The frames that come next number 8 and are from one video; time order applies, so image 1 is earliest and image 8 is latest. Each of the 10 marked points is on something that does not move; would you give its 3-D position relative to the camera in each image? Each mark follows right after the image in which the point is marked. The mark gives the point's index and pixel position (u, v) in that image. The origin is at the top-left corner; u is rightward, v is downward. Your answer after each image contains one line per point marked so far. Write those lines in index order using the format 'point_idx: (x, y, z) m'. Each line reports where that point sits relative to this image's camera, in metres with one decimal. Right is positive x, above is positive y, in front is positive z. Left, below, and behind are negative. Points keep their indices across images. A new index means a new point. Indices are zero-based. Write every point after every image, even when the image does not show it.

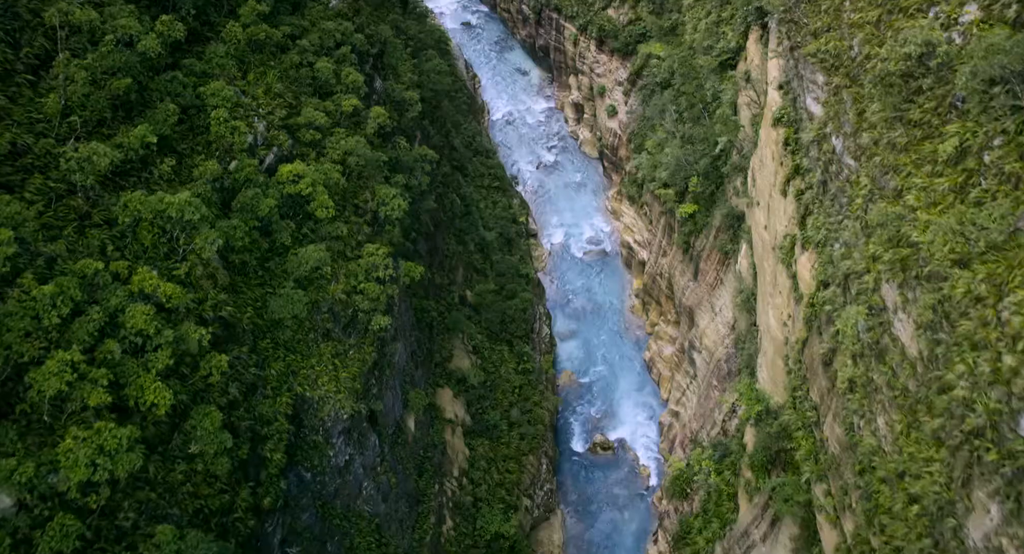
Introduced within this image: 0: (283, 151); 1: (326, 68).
0: (-4.3, +2.3, +15.0) m
1: (-3.8, +4.3, +16.4) m
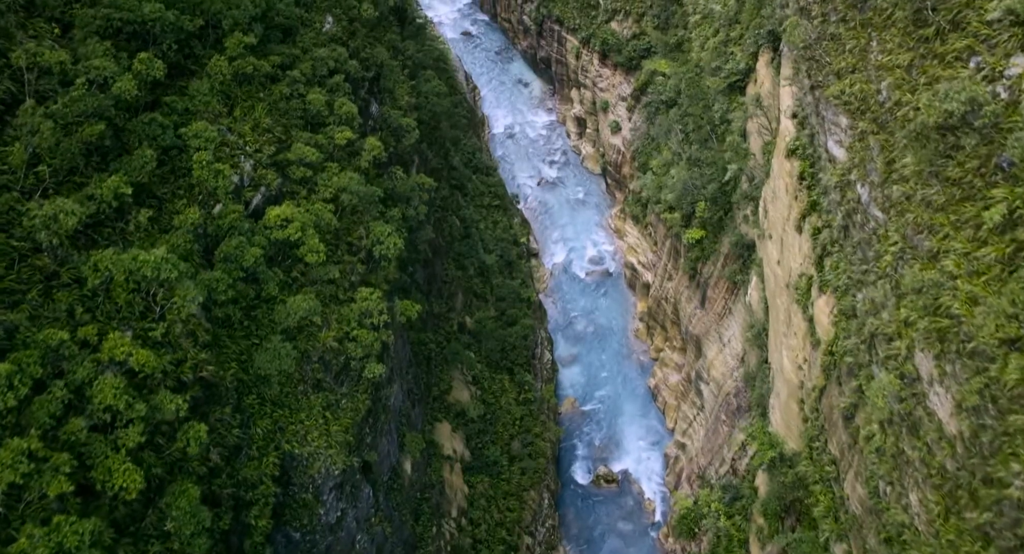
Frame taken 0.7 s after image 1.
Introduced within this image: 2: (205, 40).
0: (-4.3, +1.5, +14.1) m
1: (-3.8, +3.4, +15.6) m
2: (-5.6, +4.2, +14.6) m
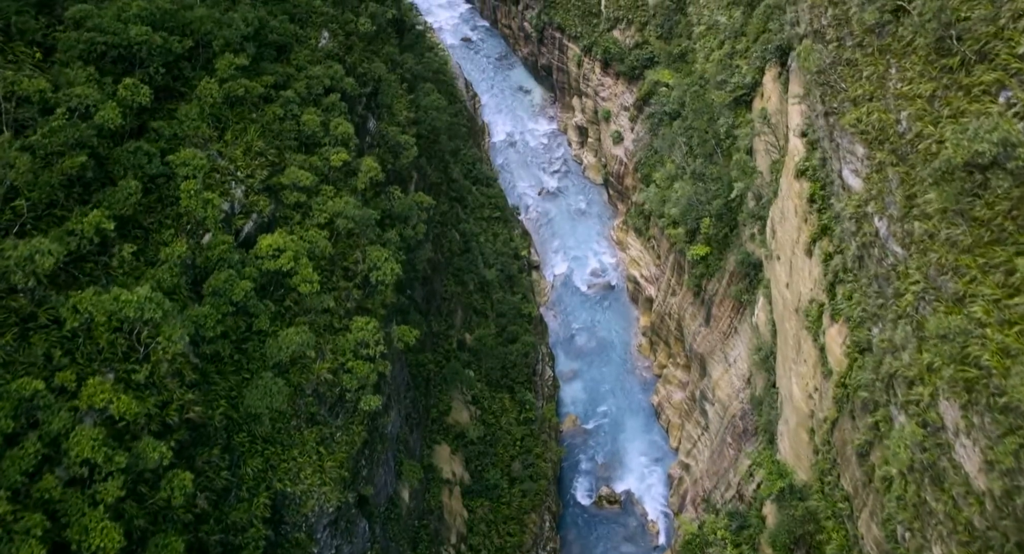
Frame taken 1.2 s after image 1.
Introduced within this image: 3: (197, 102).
0: (-4.3, +1.0, +13.6) m
1: (-3.8, +2.9, +15.1) m
2: (-5.6, +3.7, +14.1) m
3: (-5.4, +2.9, +13.5) m
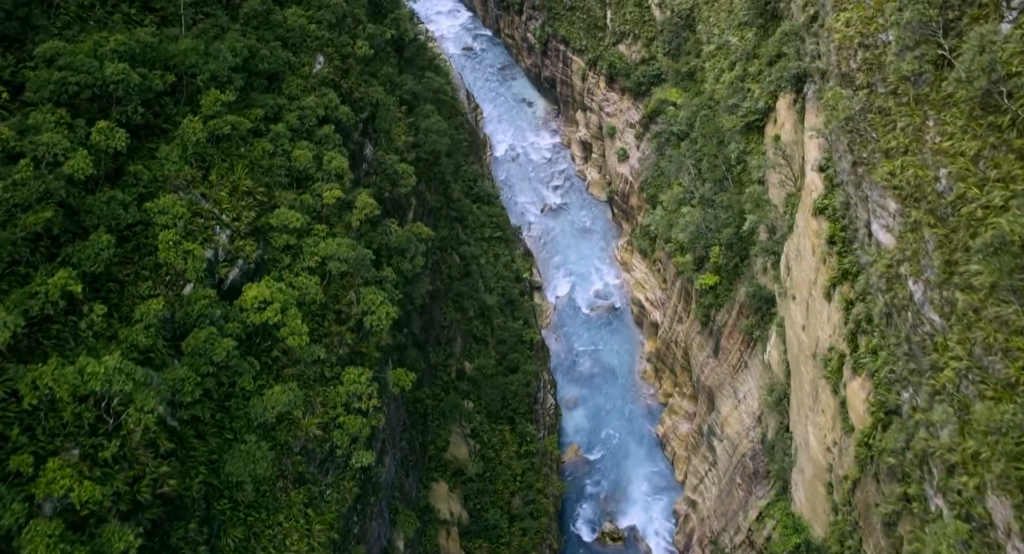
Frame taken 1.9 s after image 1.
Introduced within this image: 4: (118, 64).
0: (-4.2, +0.2, +12.8) m
1: (-3.7, +2.1, +14.3) m
2: (-5.5, +2.9, +13.2) m
3: (-5.3, +2.1, +12.7) m
4: (-5.9, +3.2, +12.0) m
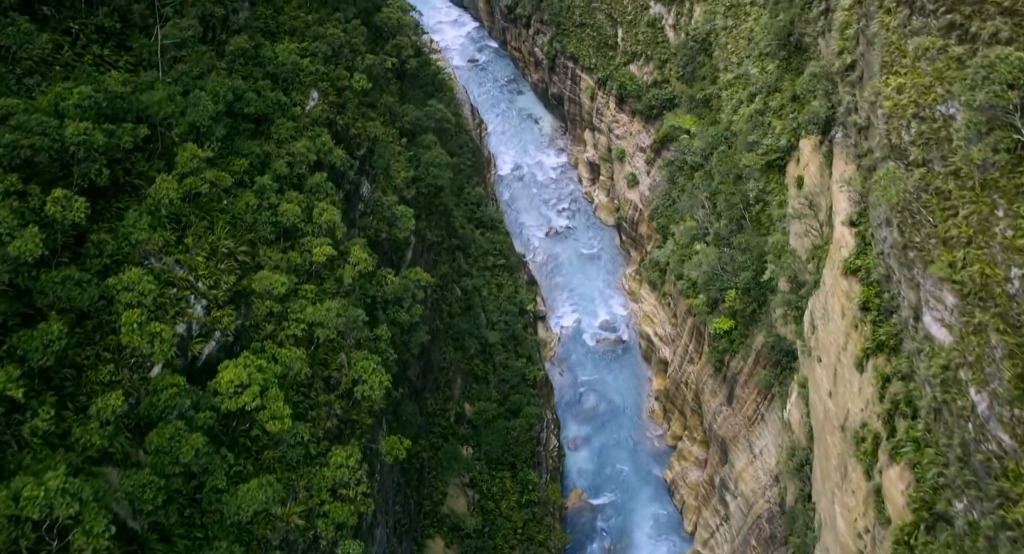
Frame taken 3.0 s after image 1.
0: (-4.1, -0.9, +11.6) m
1: (-3.6, +1.1, +13.0) m
2: (-5.4, +1.9, +12.0) m
3: (-5.2, +1.1, +11.5) m
4: (-5.8, +2.2, +10.8) m
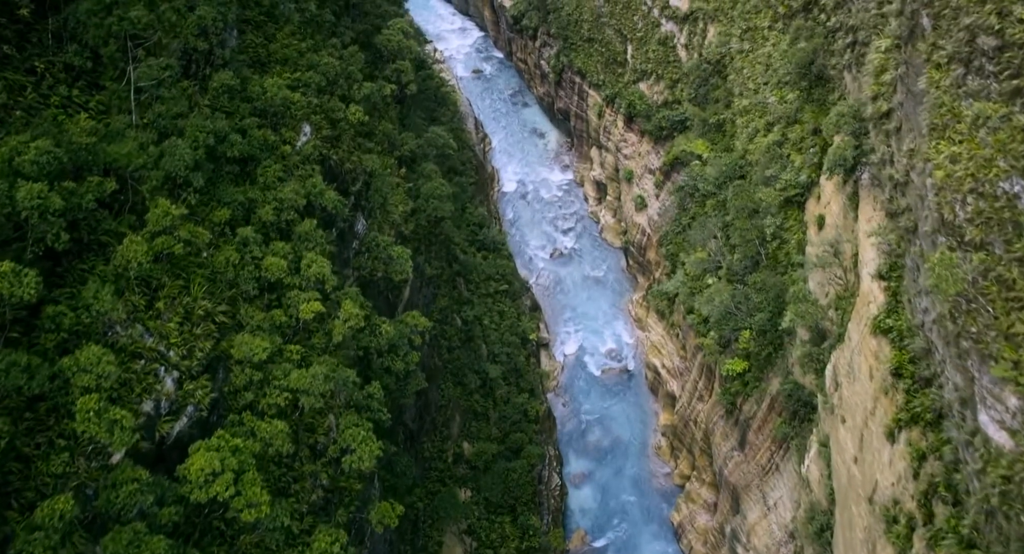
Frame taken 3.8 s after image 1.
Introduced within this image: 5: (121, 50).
0: (-4.1, -1.8, +10.5) m
1: (-3.5, +0.2, +12.0) m
2: (-5.3, +1.0, +11.0) m
3: (-5.1, +0.2, +10.5) m
4: (-5.7, +1.3, +9.7) m
5: (-6.1, +3.5, +12.4) m
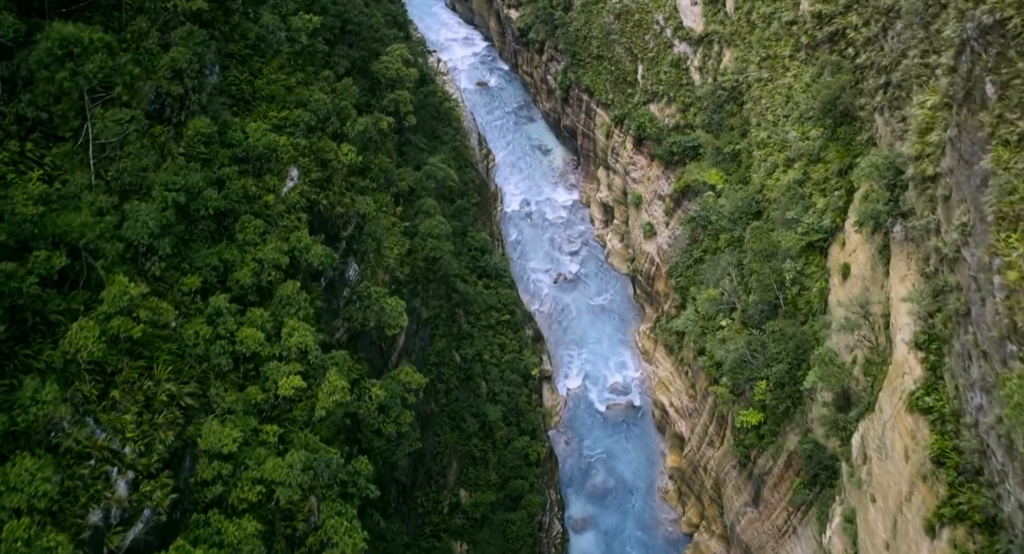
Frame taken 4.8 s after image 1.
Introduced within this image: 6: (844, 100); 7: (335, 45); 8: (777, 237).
0: (-4.1, -2.7, +9.3) m
1: (-3.5, -0.8, +10.8) m
2: (-5.3, +0.1, +9.8) m
3: (-5.1, -0.8, +9.3) m
4: (-5.7, +0.3, +8.5) m
5: (-6.0, +2.6, +11.2) m
6: (+7.6, +4.1, +18.4) m
7: (-3.8, +5.0, +17.3) m
8: (+6.6, +1.1, +20.1) m
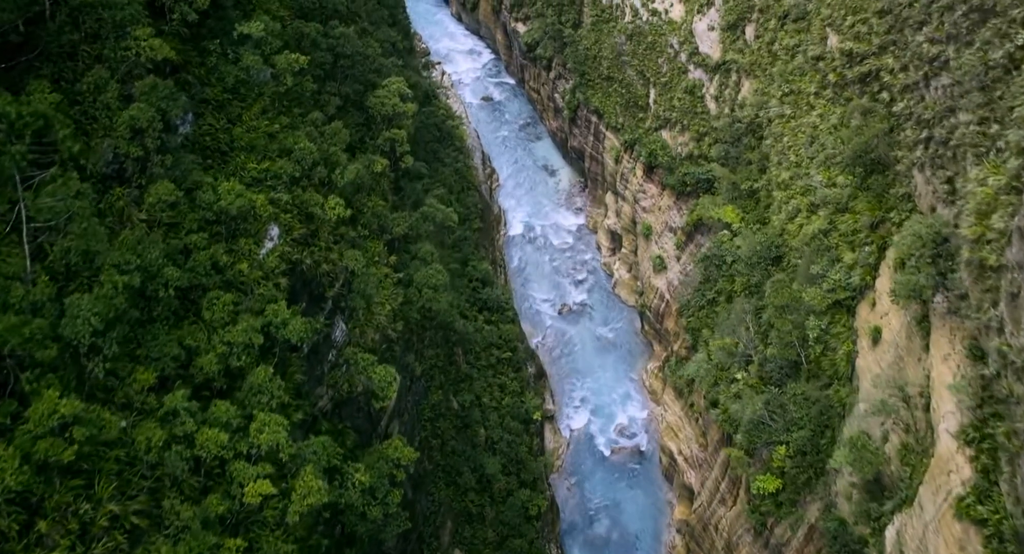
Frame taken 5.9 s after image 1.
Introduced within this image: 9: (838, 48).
0: (-4.2, -3.8, +8.0) m
1: (-3.5, -1.9, +9.4) m
2: (-5.3, -1.0, +8.4) m
3: (-5.1, -1.8, +7.9) m
4: (-5.7, -0.7, +7.2) m
5: (-6.0, +1.5, +9.9) m
6: (+7.7, +2.8, +17.0) m
7: (-3.7, +3.9, +15.9) m
8: (+6.7, -0.2, +18.7) m
9: (+7.9, +5.5, +19.3) m
